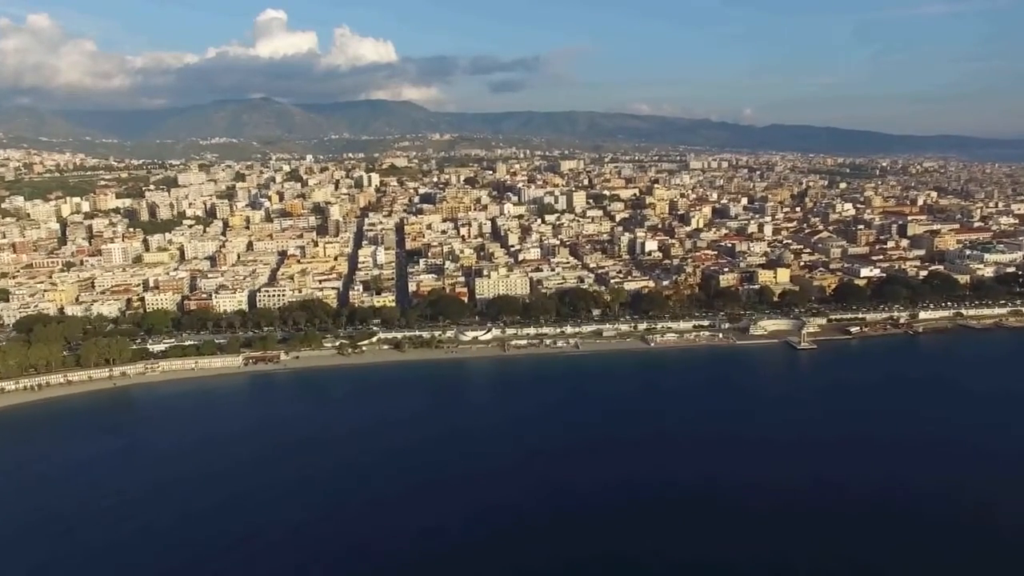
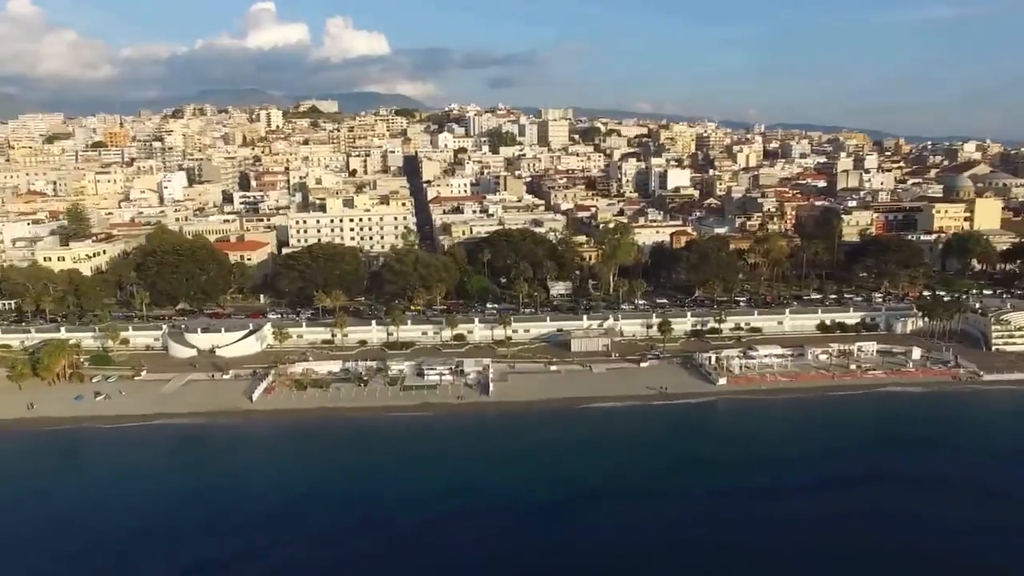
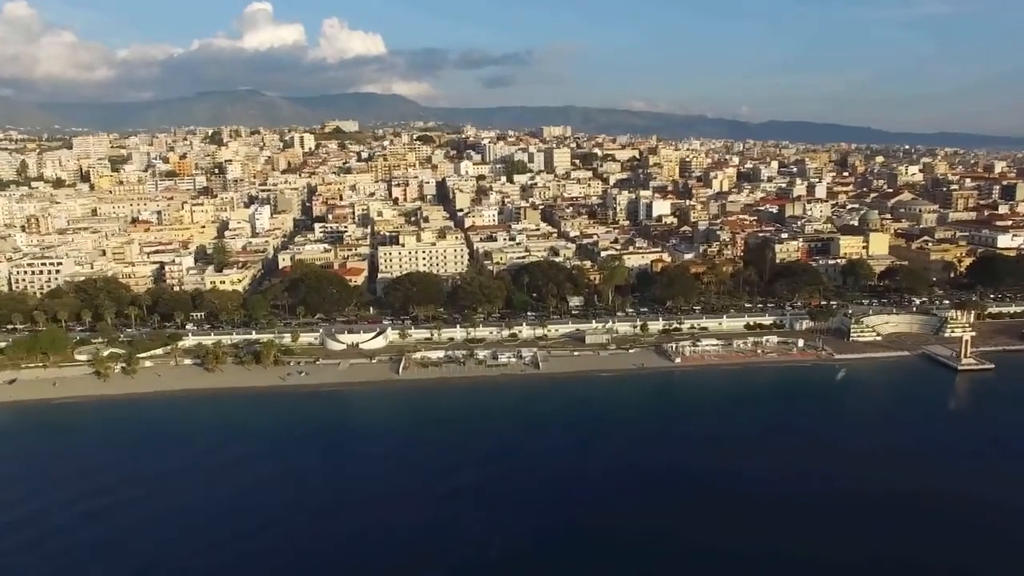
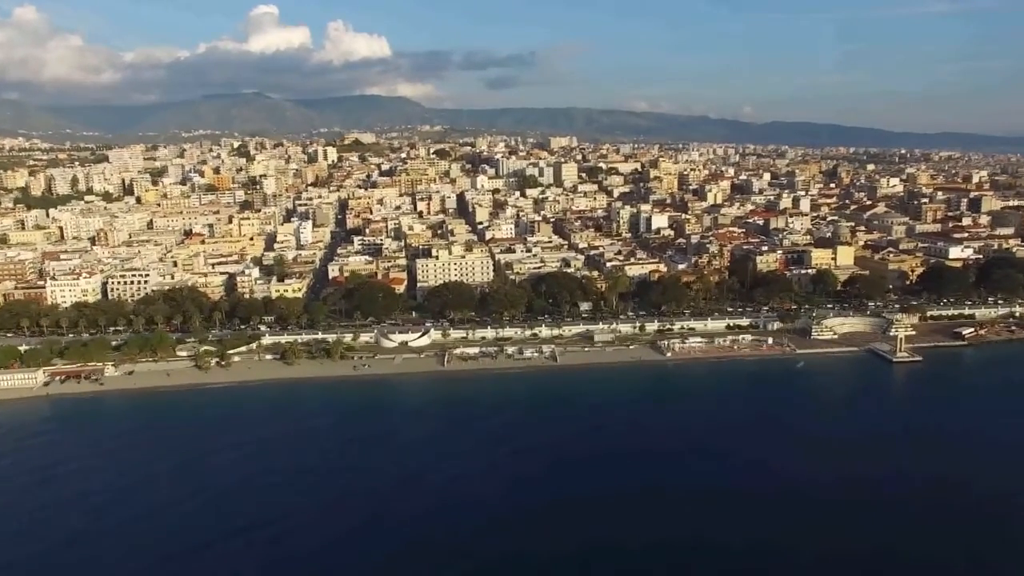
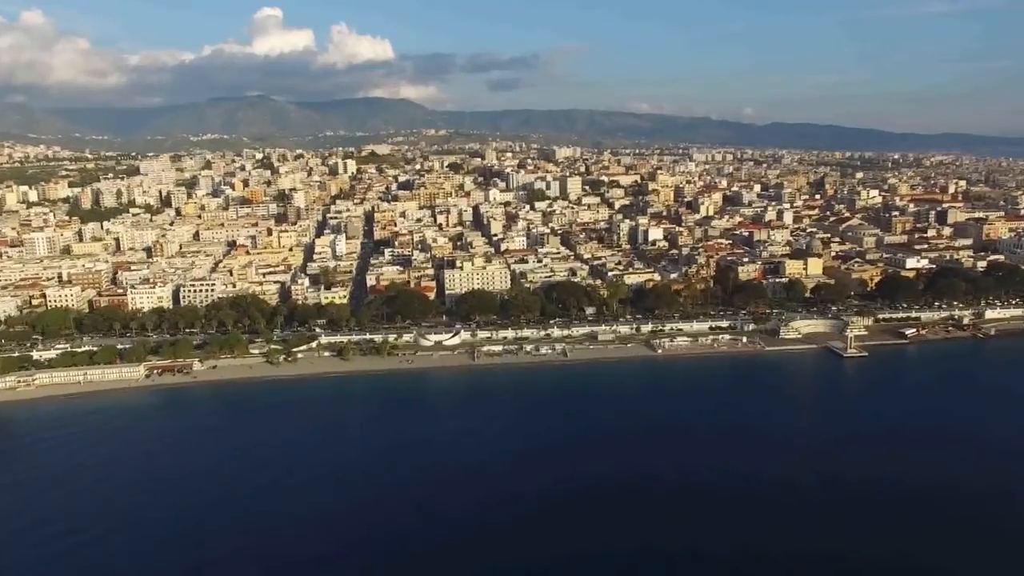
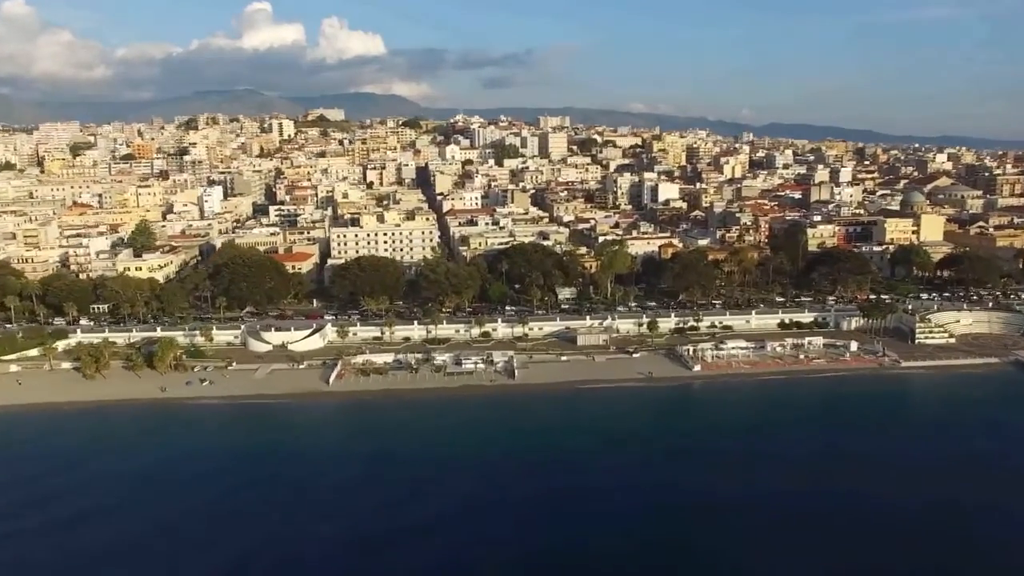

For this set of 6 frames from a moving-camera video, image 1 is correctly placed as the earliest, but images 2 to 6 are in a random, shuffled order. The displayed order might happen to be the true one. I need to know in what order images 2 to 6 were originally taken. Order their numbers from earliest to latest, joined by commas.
5, 4, 3, 6, 2
